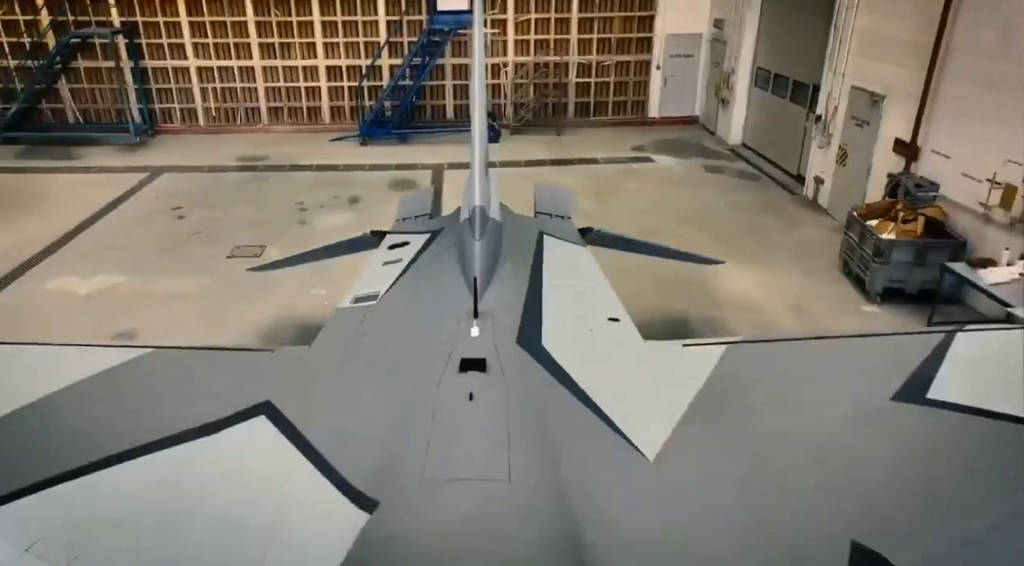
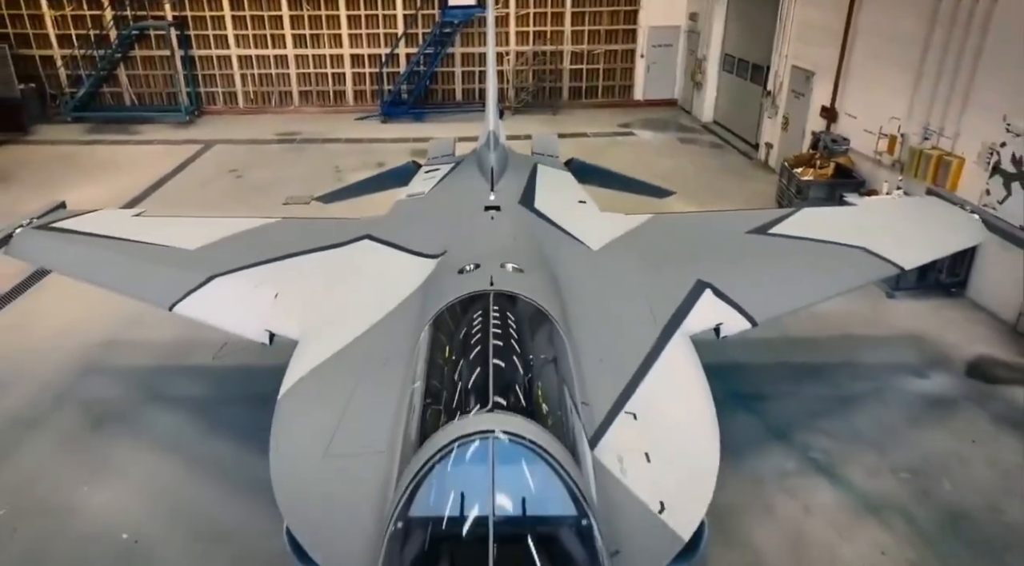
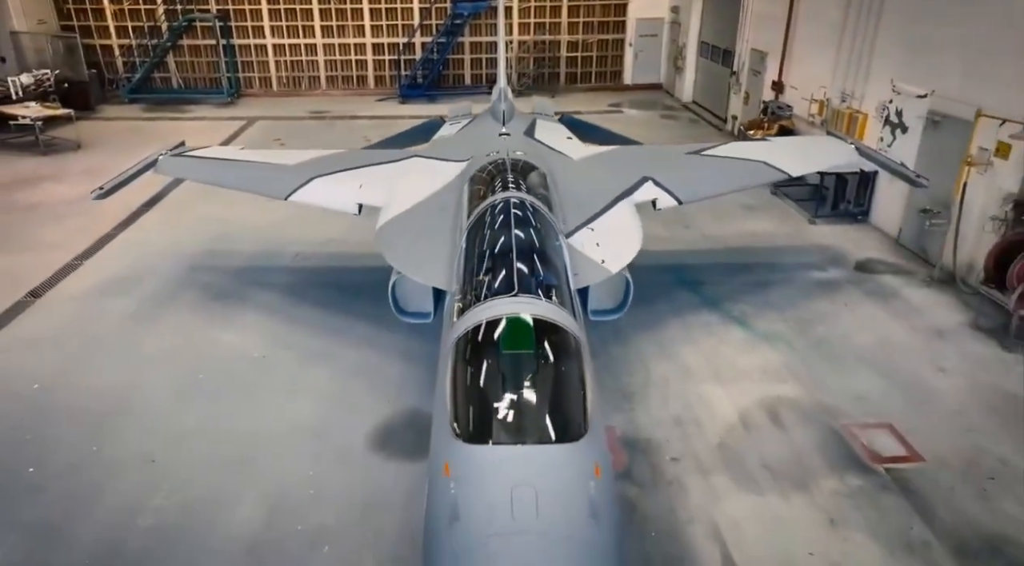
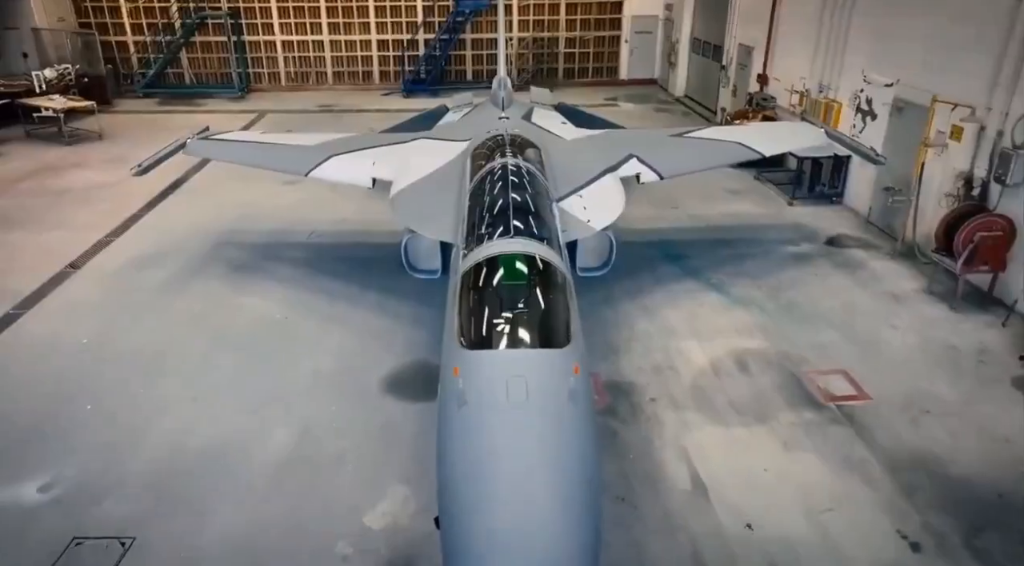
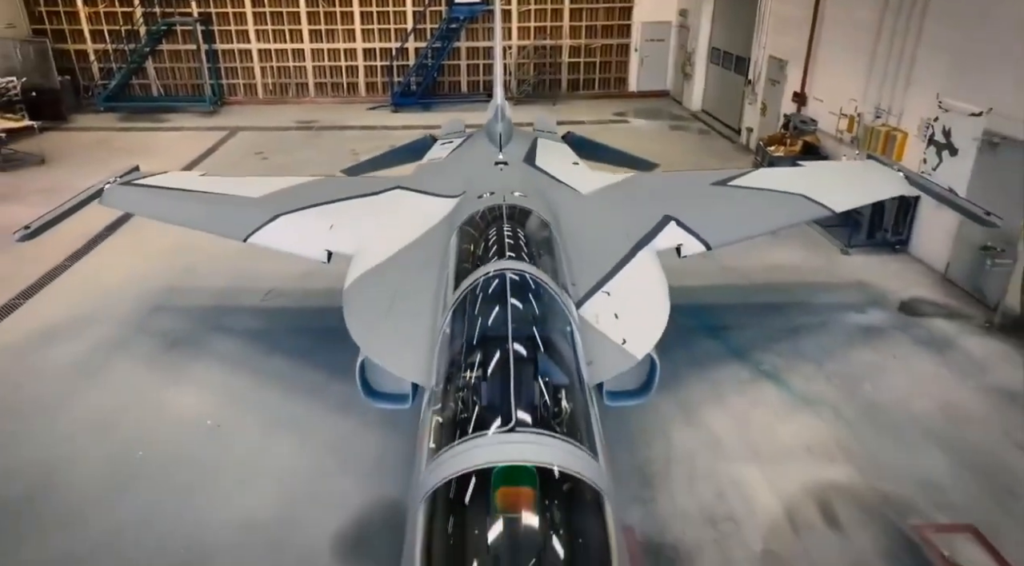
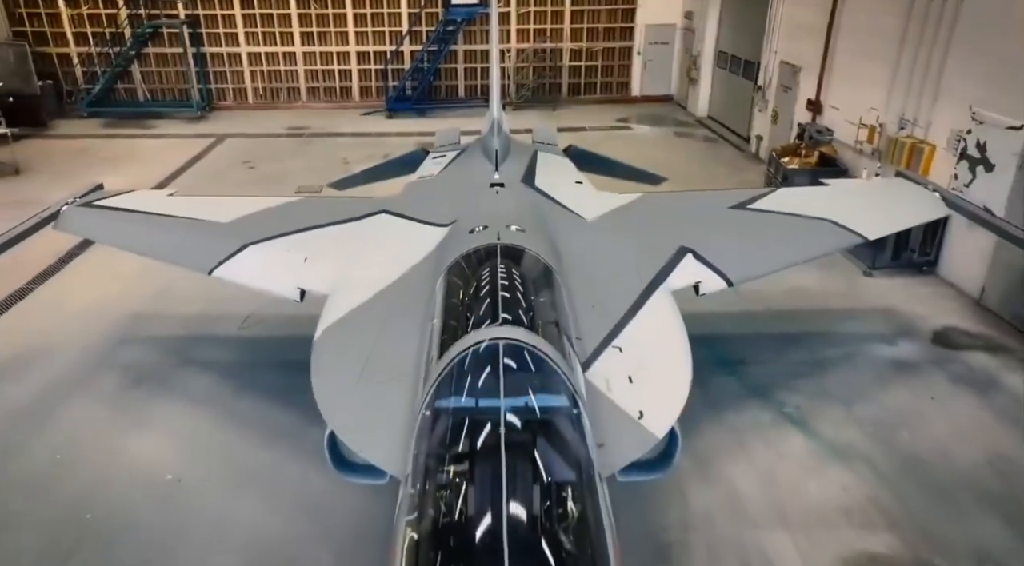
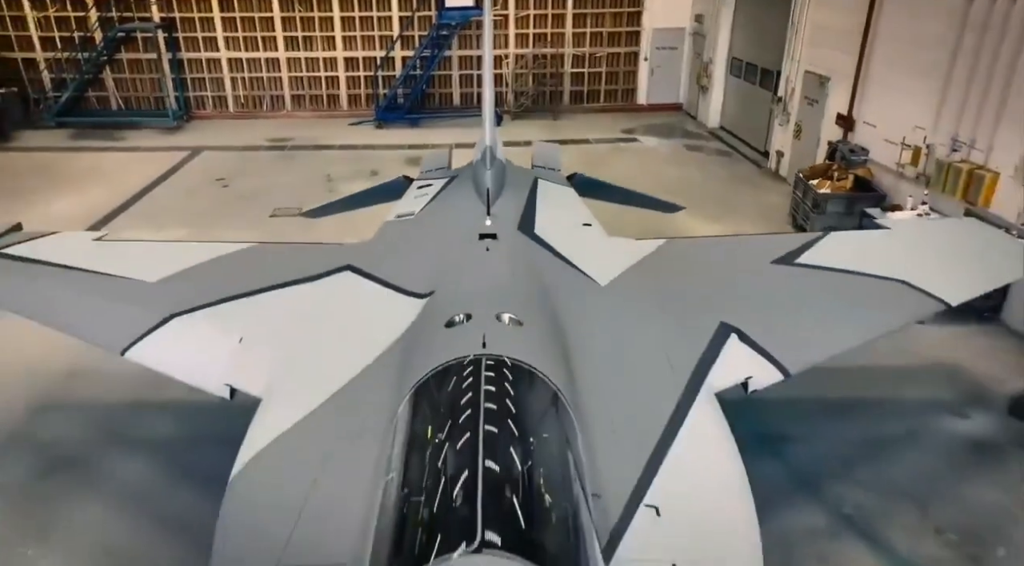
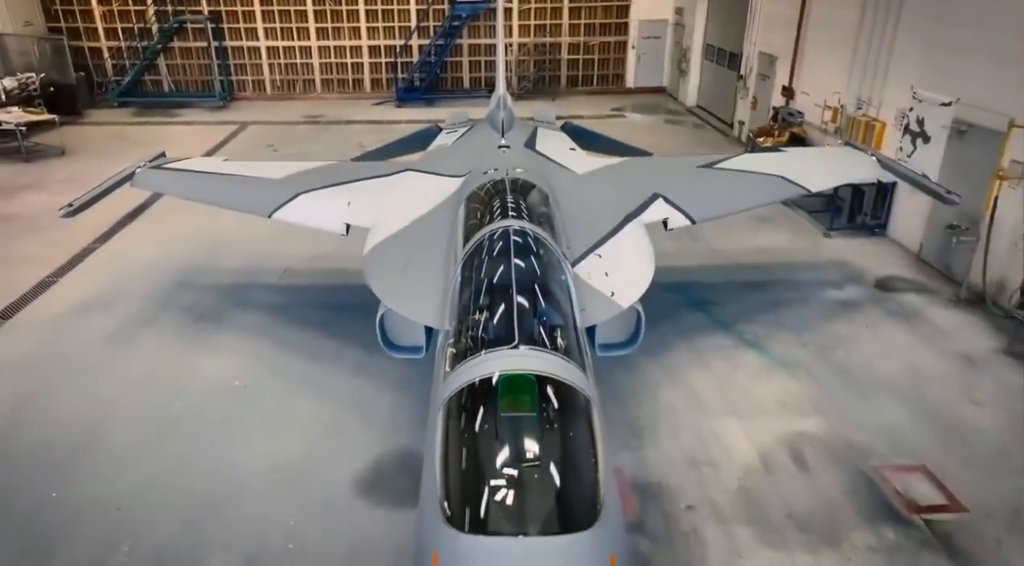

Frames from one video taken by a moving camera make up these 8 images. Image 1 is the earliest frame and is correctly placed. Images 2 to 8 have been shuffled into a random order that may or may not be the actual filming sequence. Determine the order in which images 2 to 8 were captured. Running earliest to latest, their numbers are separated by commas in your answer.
7, 2, 6, 5, 8, 3, 4
